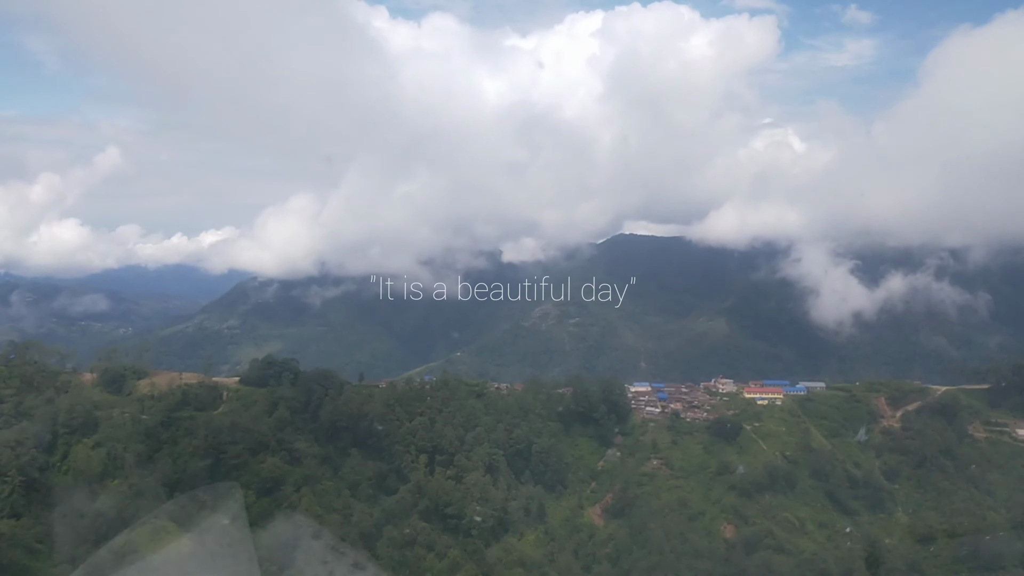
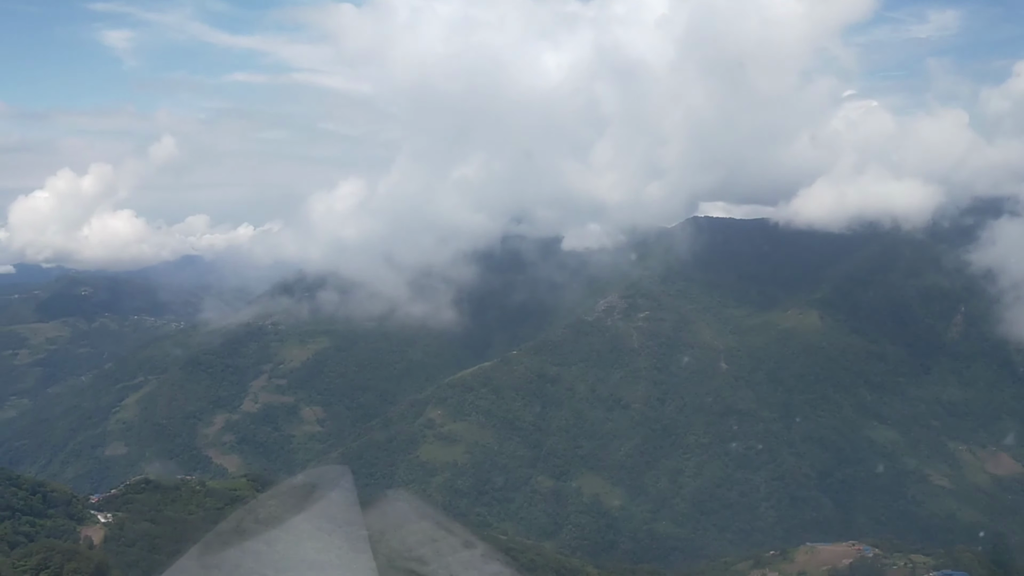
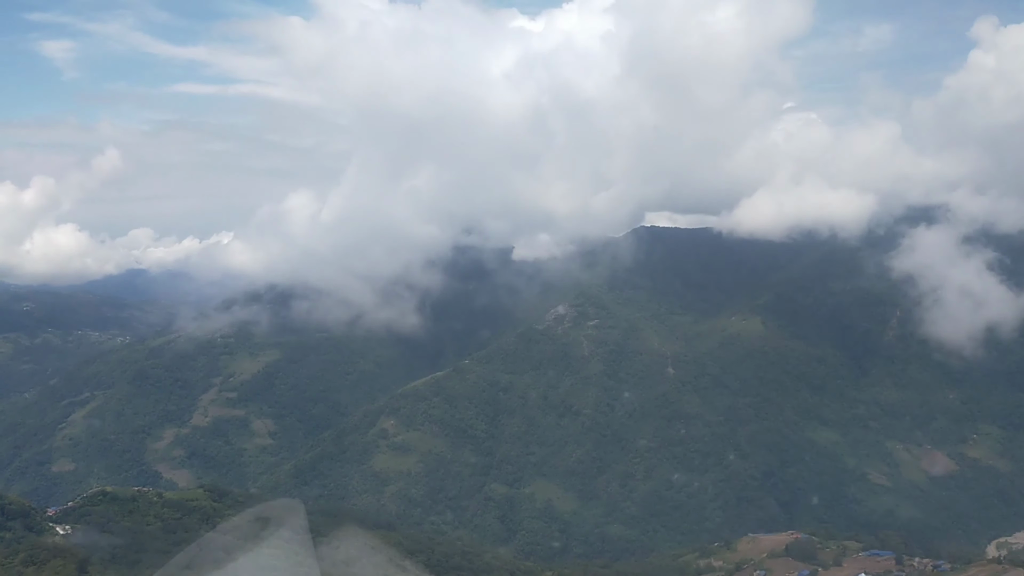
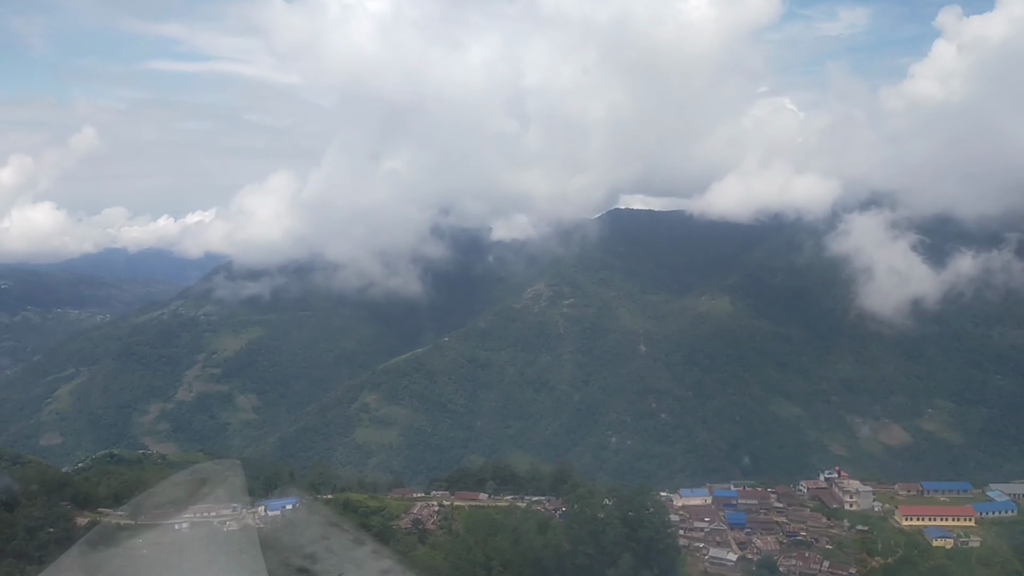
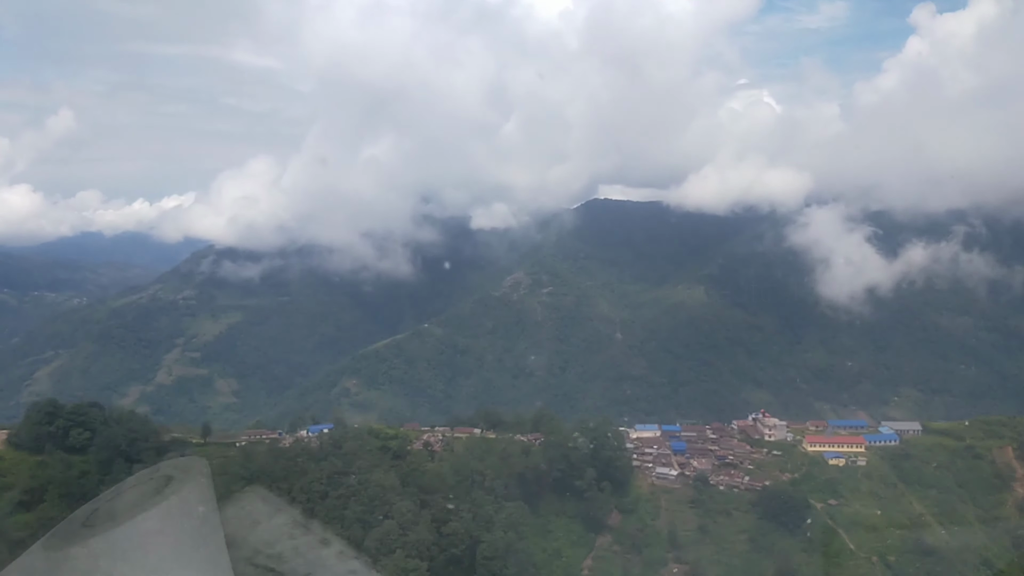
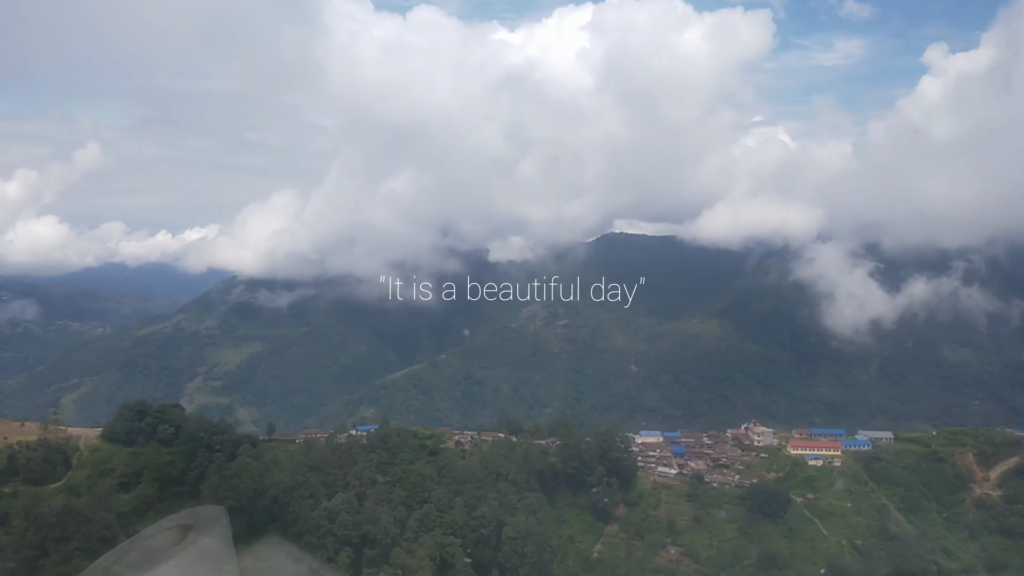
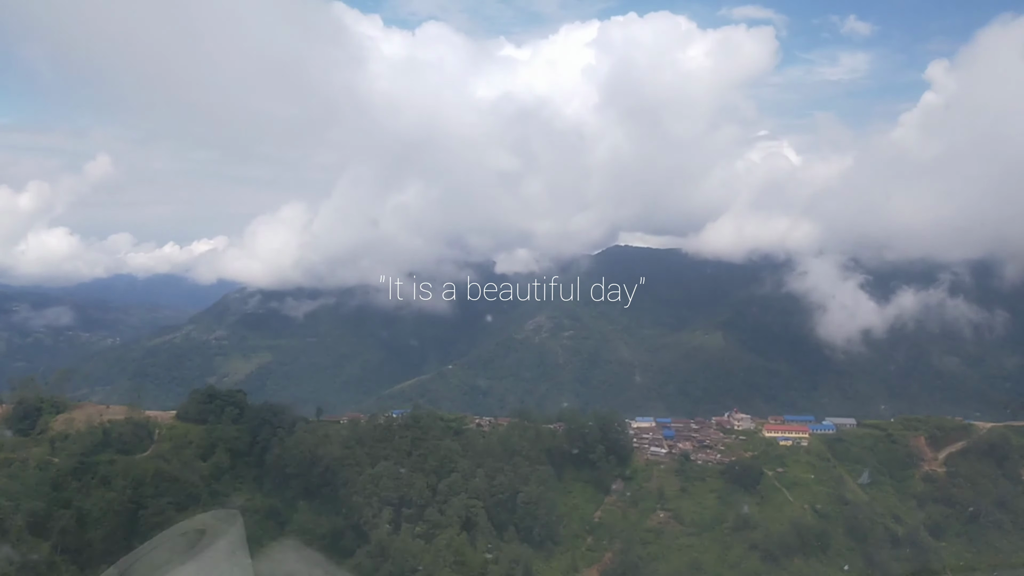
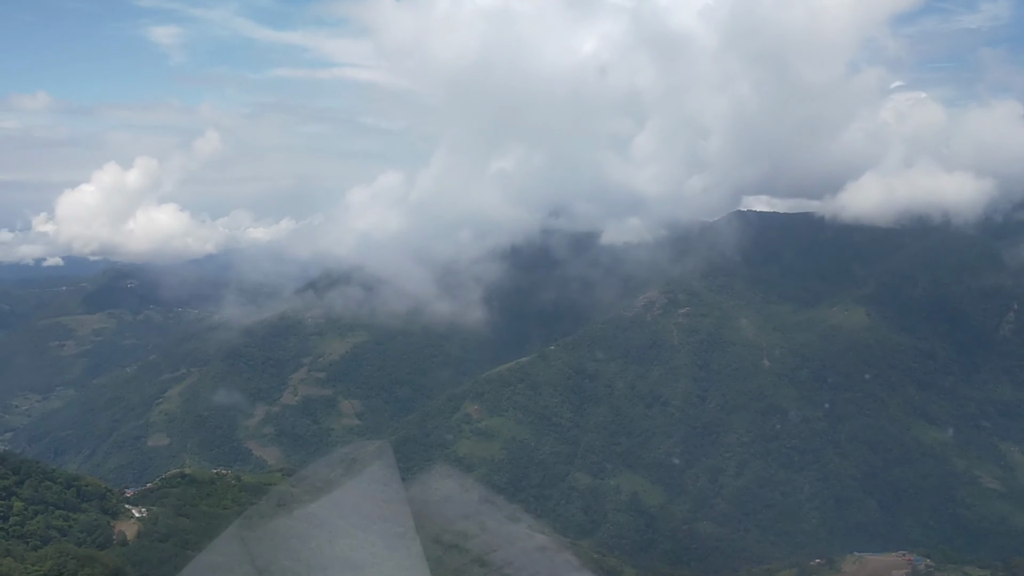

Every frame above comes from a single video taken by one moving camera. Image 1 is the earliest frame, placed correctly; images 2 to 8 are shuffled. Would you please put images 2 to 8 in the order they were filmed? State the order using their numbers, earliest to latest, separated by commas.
7, 6, 5, 4, 3, 2, 8
